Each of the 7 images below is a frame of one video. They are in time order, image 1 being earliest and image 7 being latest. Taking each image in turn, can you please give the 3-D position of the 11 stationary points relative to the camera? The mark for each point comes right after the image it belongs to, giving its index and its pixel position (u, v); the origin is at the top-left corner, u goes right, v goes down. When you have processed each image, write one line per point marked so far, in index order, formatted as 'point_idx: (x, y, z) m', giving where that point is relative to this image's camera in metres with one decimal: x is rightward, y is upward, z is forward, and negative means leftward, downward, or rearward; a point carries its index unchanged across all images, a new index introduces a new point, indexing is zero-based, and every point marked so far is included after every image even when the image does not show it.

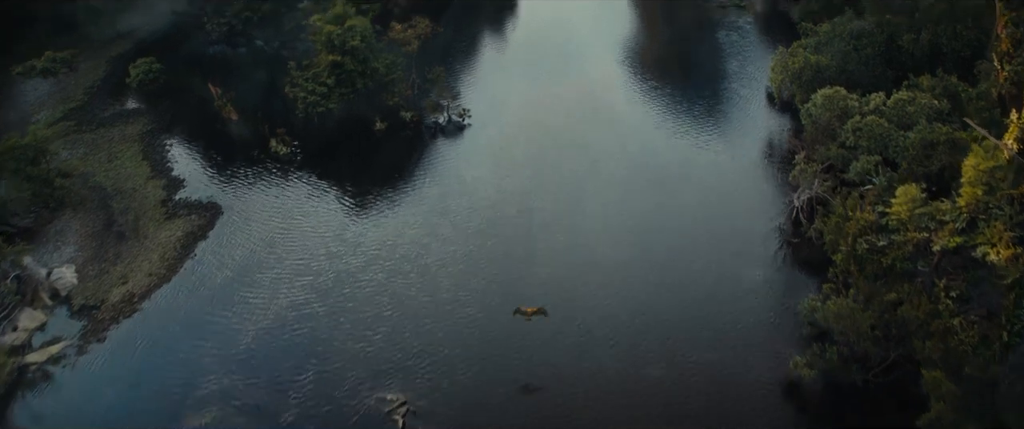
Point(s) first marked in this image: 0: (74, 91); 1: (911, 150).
0: (-6.6, +1.9, +15.1) m
1: (+4.2, +0.7, +10.7) m
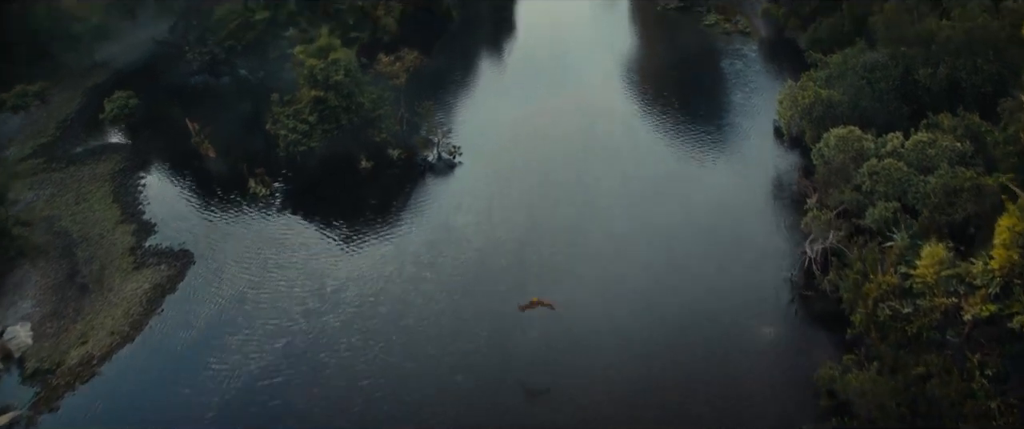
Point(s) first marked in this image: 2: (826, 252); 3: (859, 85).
0: (-6.7, +1.3, +14.4) m
1: (+4.2, +0.2, +9.9) m
2: (+3.3, -0.4, +10.6) m
3: (+4.3, +1.6, +12.5) m
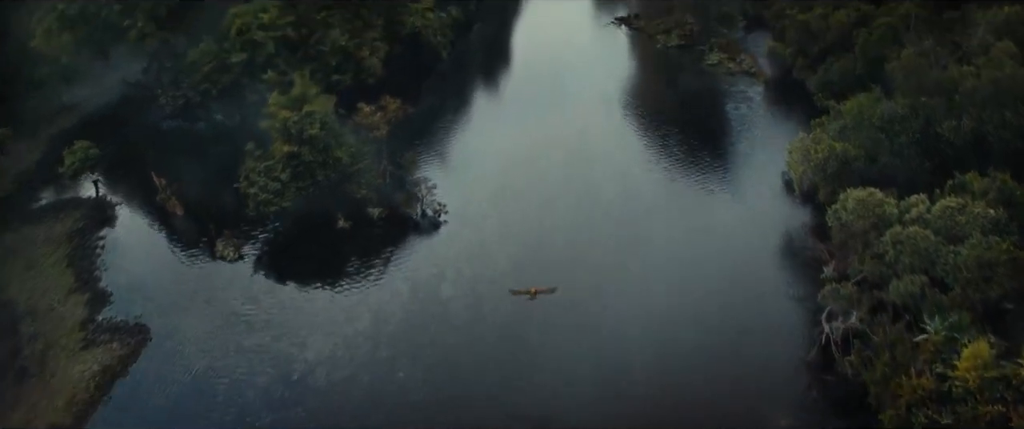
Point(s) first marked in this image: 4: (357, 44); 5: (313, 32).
0: (-6.8, +0.5, +13.4) m
1: (+4.0, -0.5, +8.9) m
2: (+3.2, -1.1, +9.6) m
3: (+4.2, +0.9, +11.6) m
4: (-2.5, +2.8, +16.2) m
5: (-3.2, +2.9, +15.9) m
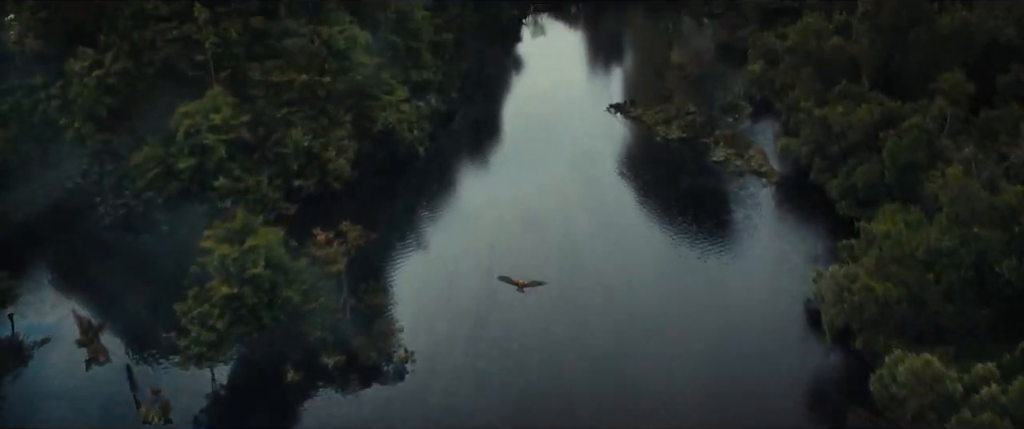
0: (-7.0, -1.1, +11.5) m
1: (+3.9, -1.9, +7.1) m
2: (+3.0, -2.5, +7.7) m
3: (+4.0, -0.6, +9.8) m
4: (-2.7, +1.1, +14.5) m
5: (-3.4, +1.2, +14.2) m
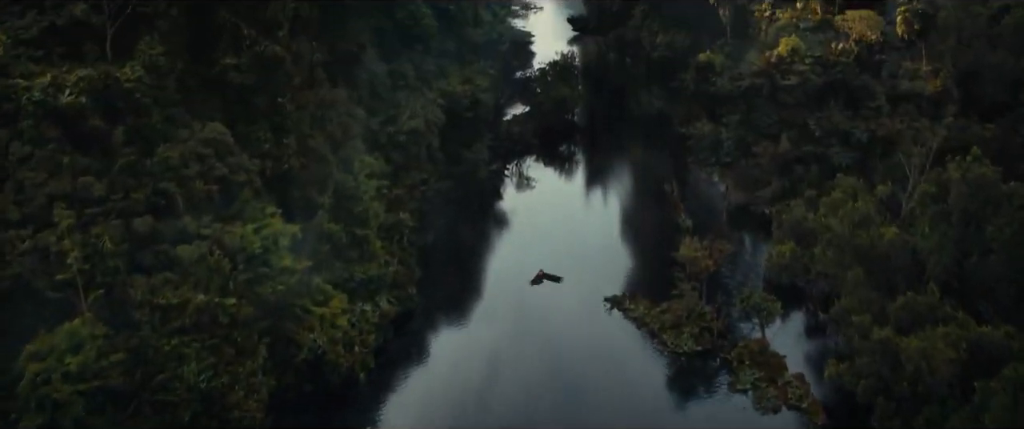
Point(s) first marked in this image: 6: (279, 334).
0: (-7.4, -3.7, +7.8) m
1: (+3.5, -3.9, +3.3) m
2: (+2.7, -4.6, +3.9) m
3: (+3.6, -2.9, +6.1) m
4: (-3.1, -1.8, +11.0) m
5: (-3.8, -1.7, +10.6) m
6: (-2.7, -1.4, +11.7) m
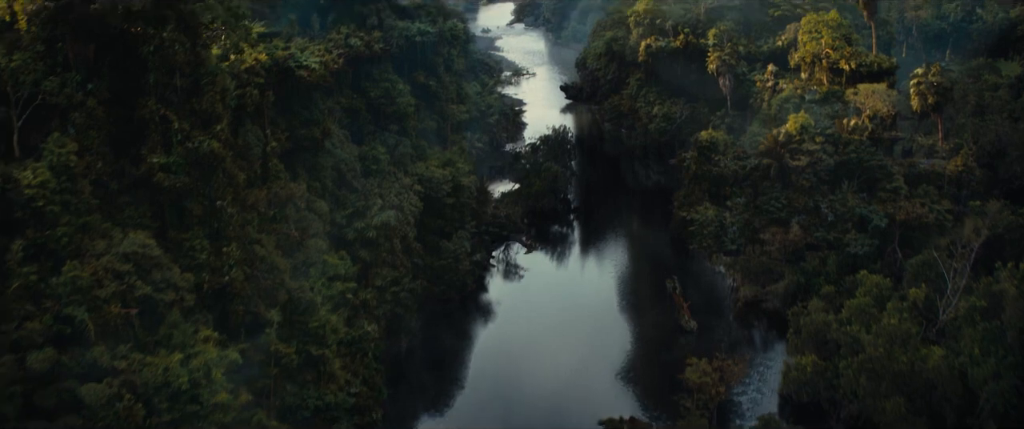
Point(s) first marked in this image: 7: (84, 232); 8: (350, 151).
0: (-7.6, -4.7, +5.7) m
1: (+3.3, -4.7, +1.3) m
2: (+2.5, -5.4, +1.8) m
3: (+3.4, -3.8, +4.1) m
4: (-3.3, -3.0, +9.0) m
5: (-4.0, -2.8, +8.7) m
6: (-2.9, -2.6, +9.8) m
7: (-4.1, -0.2, +9.7) m
8: (-2.6, +1.0, +15.9) m
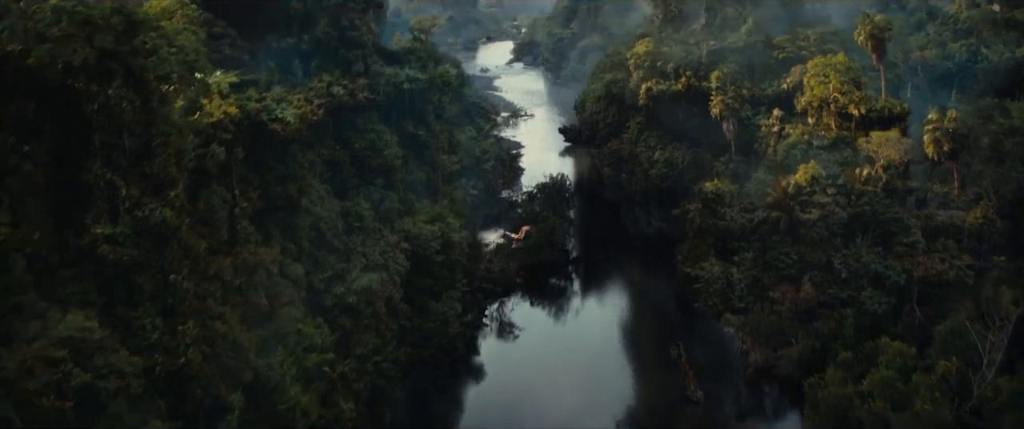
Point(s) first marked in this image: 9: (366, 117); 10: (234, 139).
0: (-7.7, -5.3, +4.4) m
1: (+3.2, -5.0, 0.0) m
2: (+2.4, -5.8, +0.5) m
3: (+3.3, -4.3, +2.9) m
4: (-3.4, -3.6, +7.8) m
5: (-4.1, -3.5, +7.5) m
6: (-3.1, -3.3, +8.6) m
7: (-4.3, -0.9, +8.6) m
8: (-2.7, +0.1, +14.8) m
9: (-2.5, +1.7, +17.2) m
10: (-3.3, +0.9, +12.1) m
